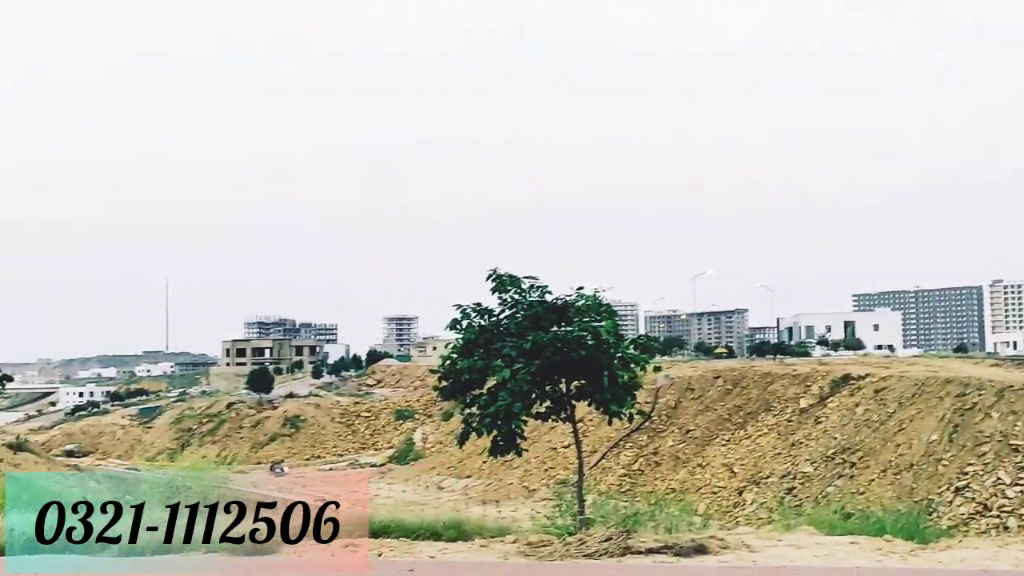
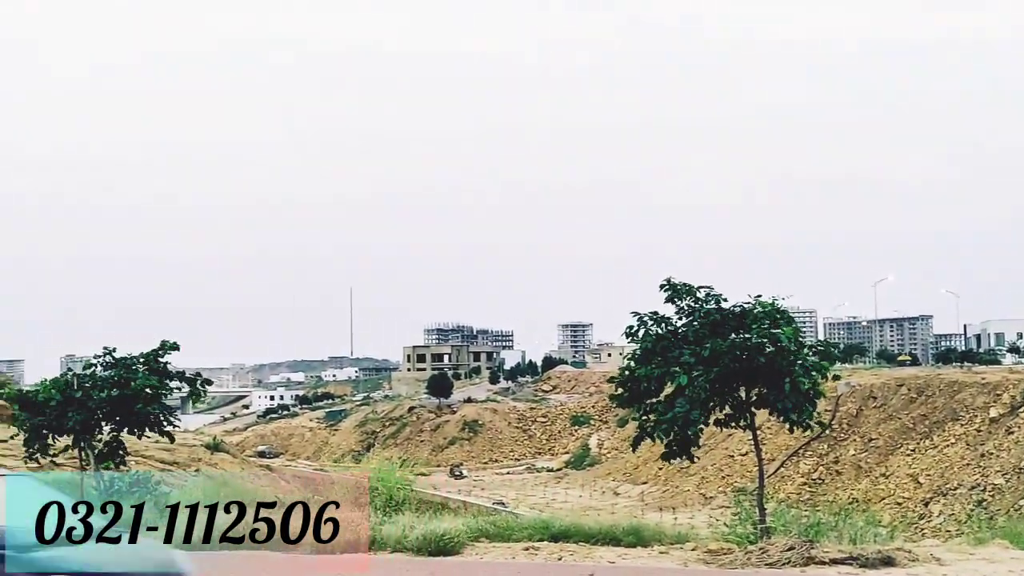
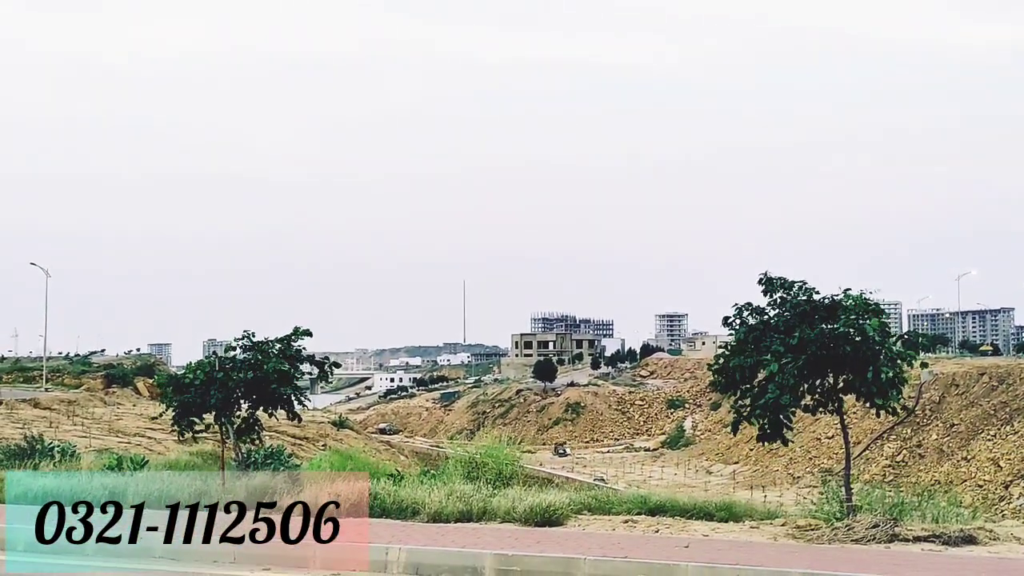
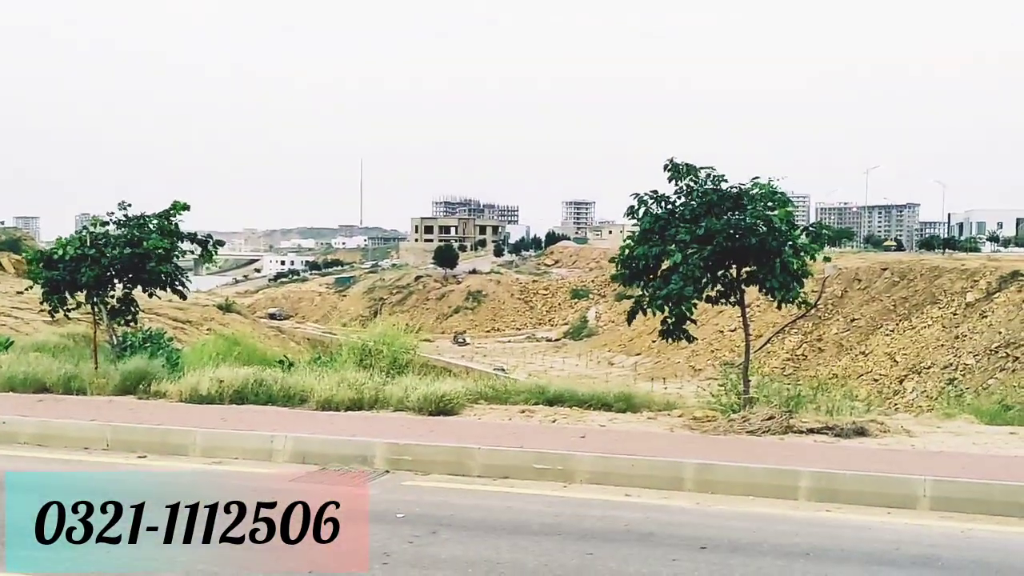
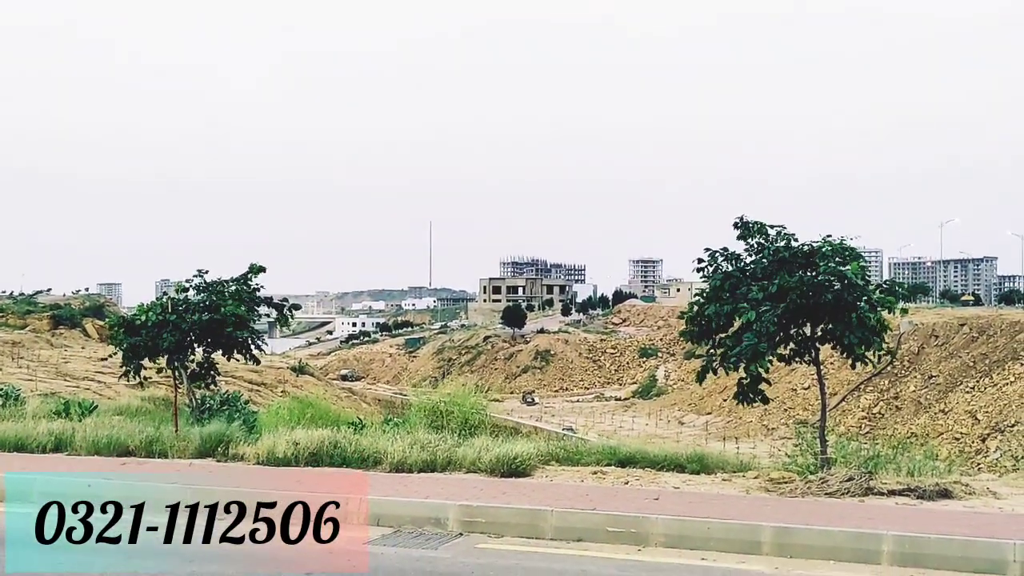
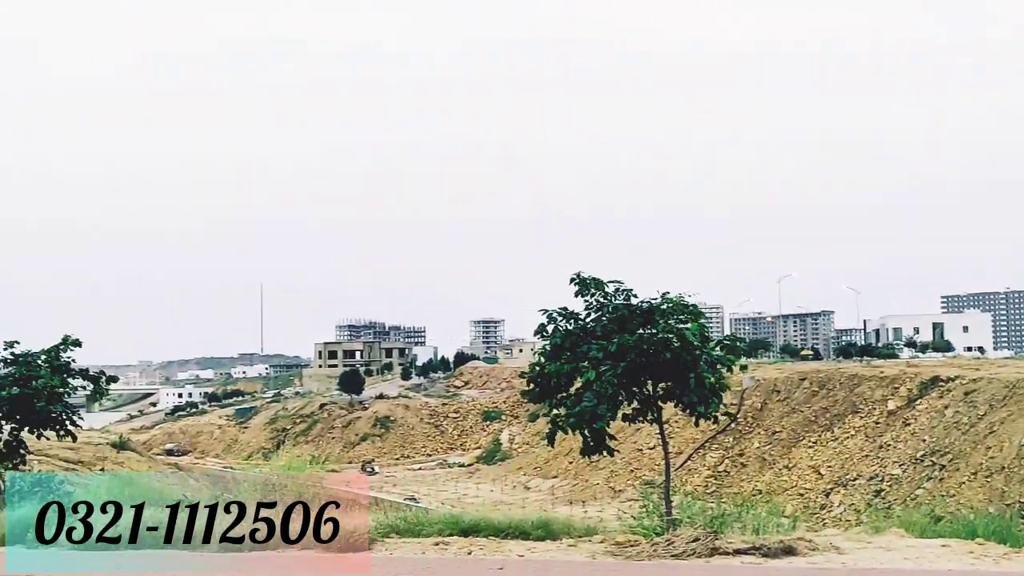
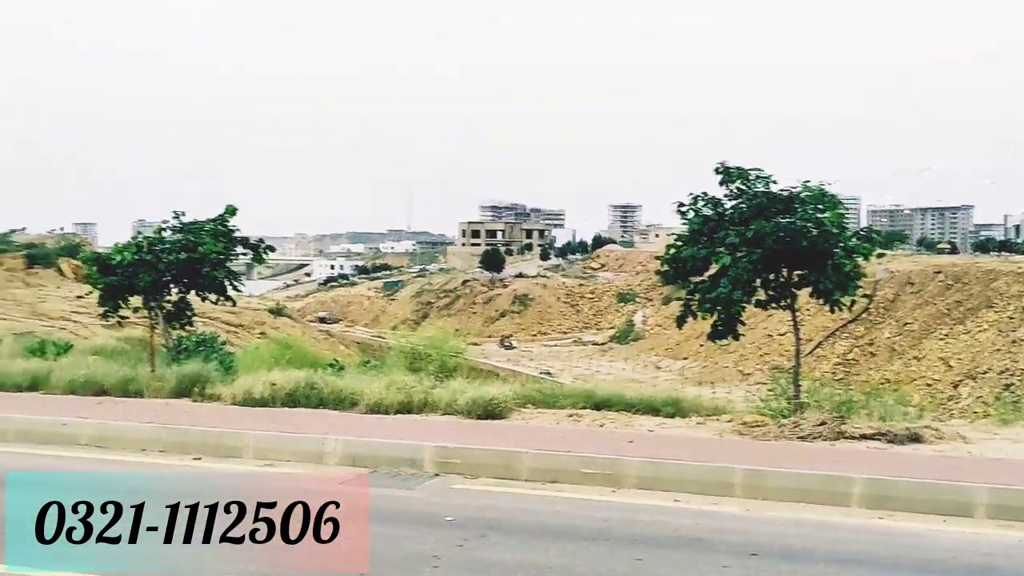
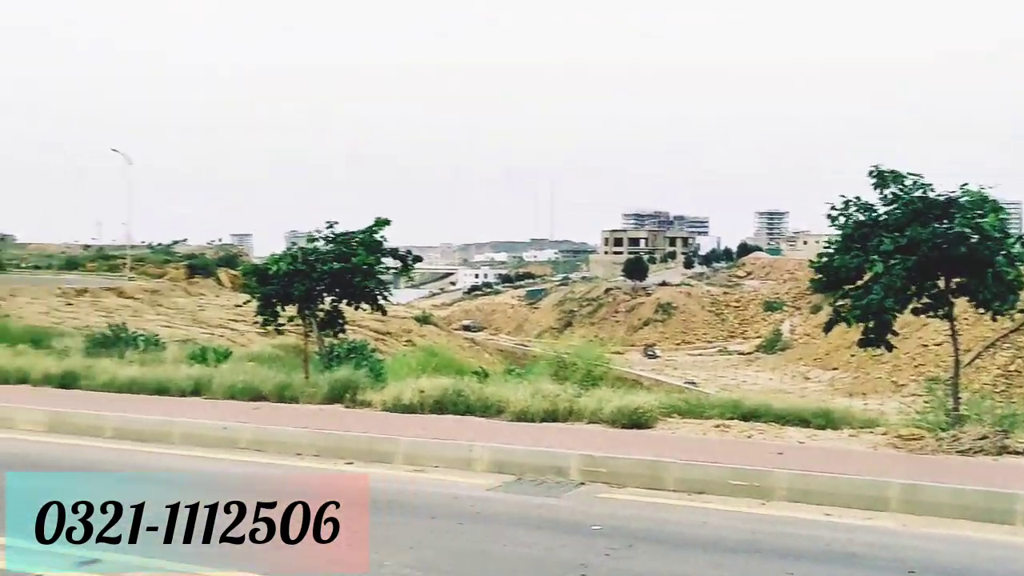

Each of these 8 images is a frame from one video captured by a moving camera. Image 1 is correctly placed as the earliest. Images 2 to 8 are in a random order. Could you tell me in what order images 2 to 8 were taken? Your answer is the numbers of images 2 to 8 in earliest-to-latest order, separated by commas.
6, 2, 3, 5, 4, 7, 8
